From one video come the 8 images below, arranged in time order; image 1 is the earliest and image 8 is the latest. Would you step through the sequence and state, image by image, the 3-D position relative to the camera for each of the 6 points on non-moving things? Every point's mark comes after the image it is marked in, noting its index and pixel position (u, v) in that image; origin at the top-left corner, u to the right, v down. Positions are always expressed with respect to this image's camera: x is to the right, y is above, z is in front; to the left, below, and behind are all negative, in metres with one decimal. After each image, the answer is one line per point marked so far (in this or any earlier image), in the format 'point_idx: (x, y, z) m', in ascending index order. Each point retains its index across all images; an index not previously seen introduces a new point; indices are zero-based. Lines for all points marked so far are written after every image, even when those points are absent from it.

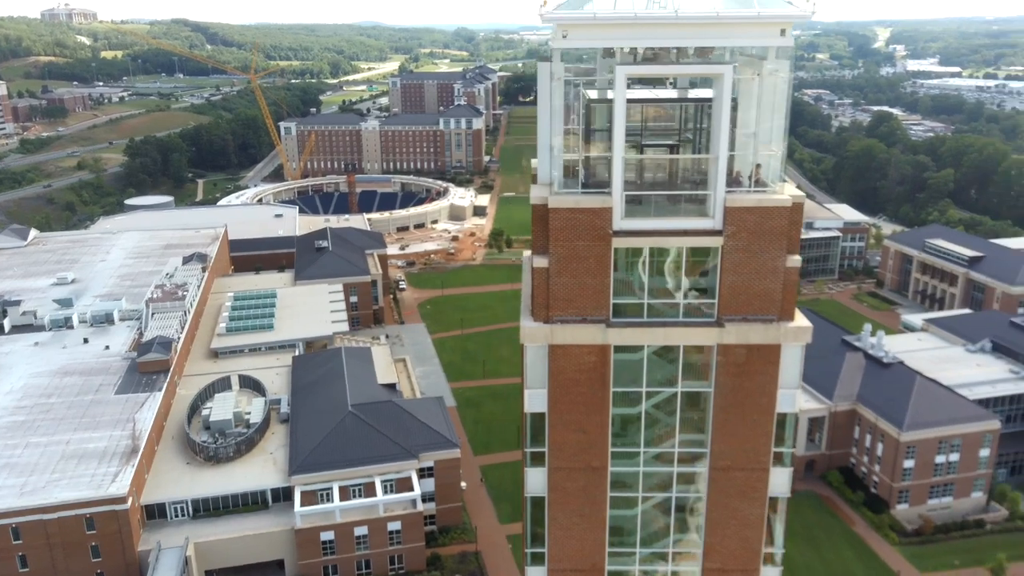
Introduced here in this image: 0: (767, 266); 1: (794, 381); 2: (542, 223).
0: (+3.4, +0.3, +11.4) m
1: (+3.9, -1.3, +11.9) m
2: (+0.4, +0.9, +11.6) m
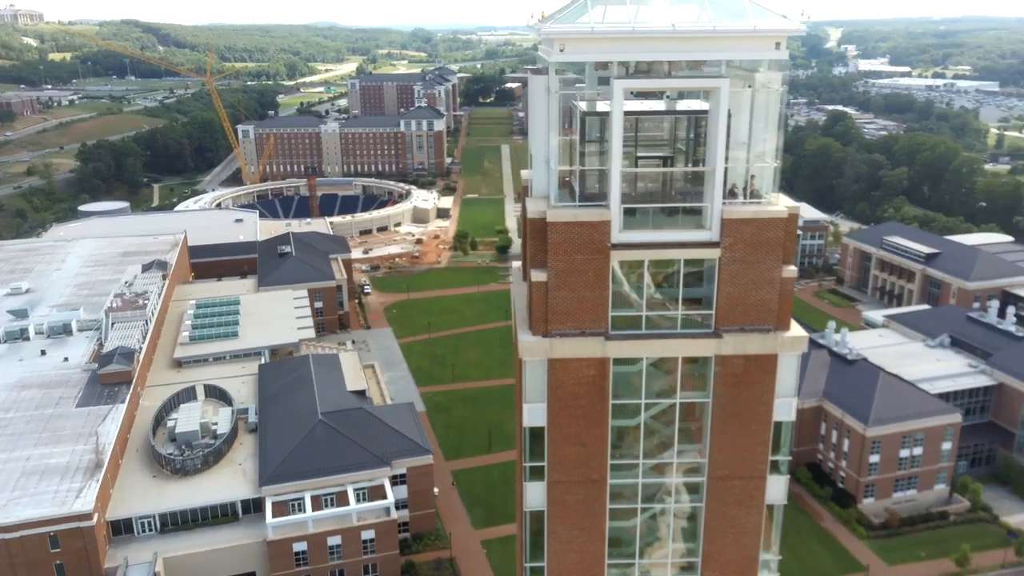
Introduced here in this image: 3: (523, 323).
0: (+3.4, +0.1, +11.5) m
1: (+3.9, -1.4, +12.0) m
2: (+0.4, +0.7, +11.6) m
3: (+0.2, -0.5, +12.2) m
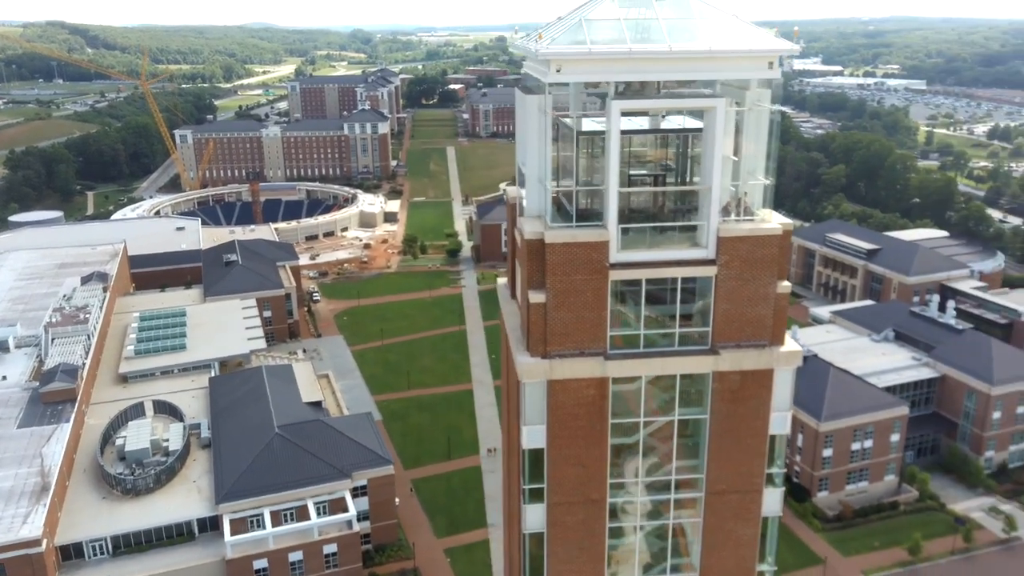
0: (+3.3, -0.1, +11.6) m
1: (+3.9, -1.7, +12.2) m
2: (+0.3, +0.4, +11.5) m
3: (+0.1, -0.8, +12.1) m
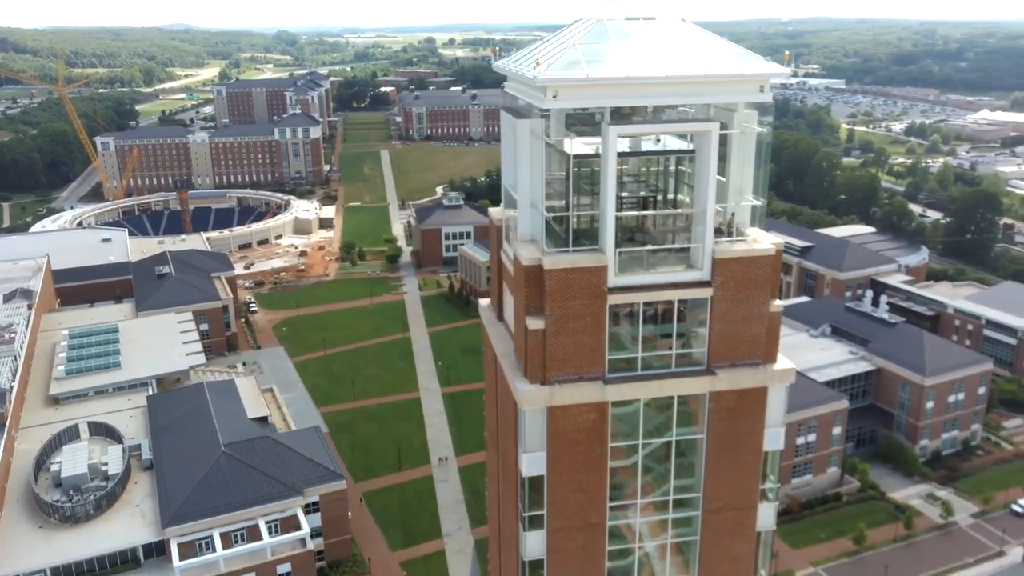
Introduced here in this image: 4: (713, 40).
0: (+3.3, -0.3, +11.7) m
1: (+3.8, -1.9, +12.3) m
2: (+0.3, +0.1, +11.4) m
3: (0.0, -1.2, +11.9) m
4: (+2.8, +3.3, +11.6) m
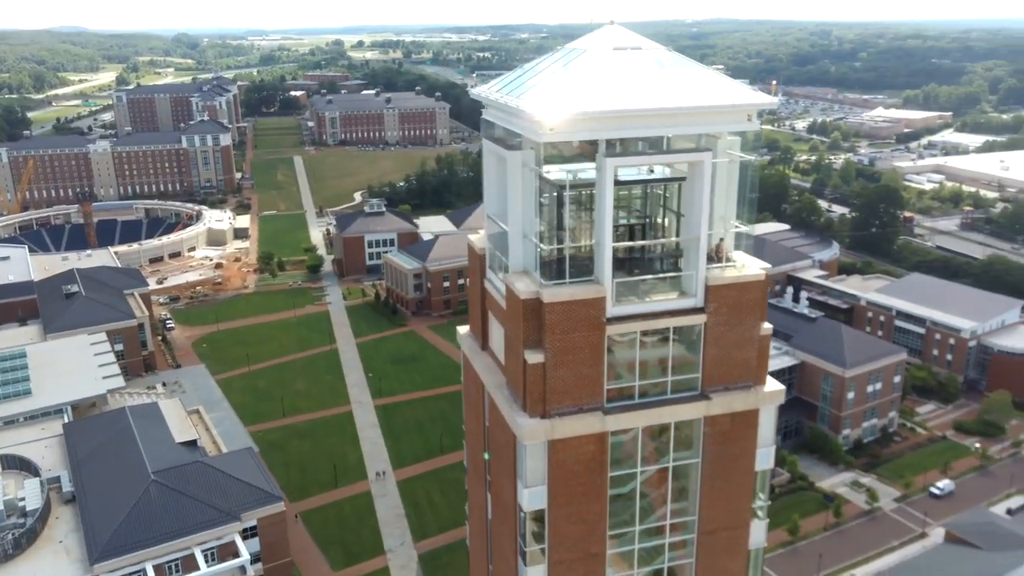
0: (+3.2, -0.7, +11.9) m
1: (+3.7, -2.2, +12.6) m
2: (+0.3, -0.4, +11.2) m
3: (0.0, -1.6, +11.8) m
4: (+2.6, +3.0, +11.7) m
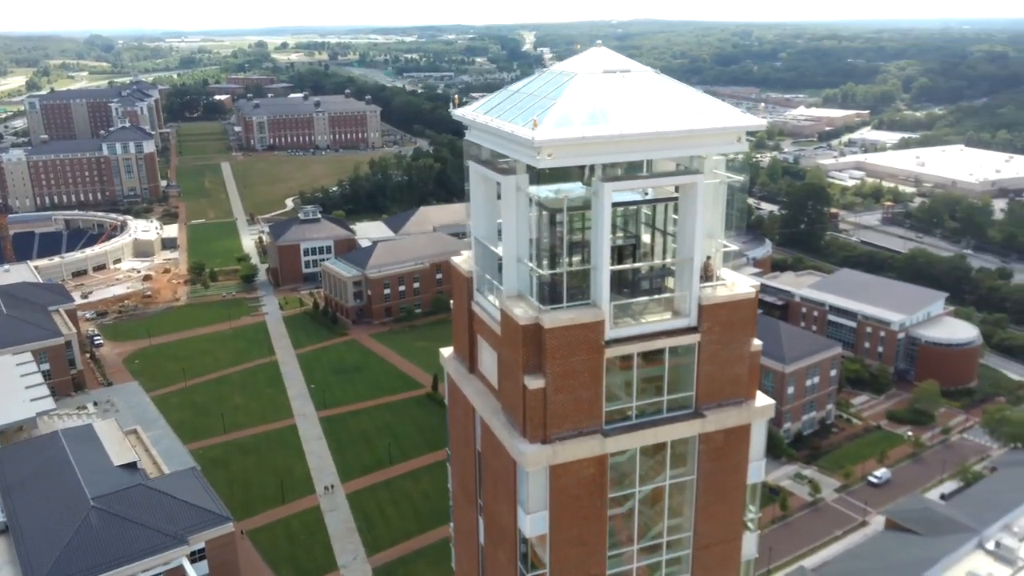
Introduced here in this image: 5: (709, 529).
0: (+3.1, -0.9, +12.0) m
1: (+3.6, -2.5, +12.7) m
2: (+0.3, -0.7, +11.1) m
3: (0.0, -1.9, +11.7) m
4: (+2.4, +2.7, +11.8) m
5: (+2.9, -3.5, +12.6) m
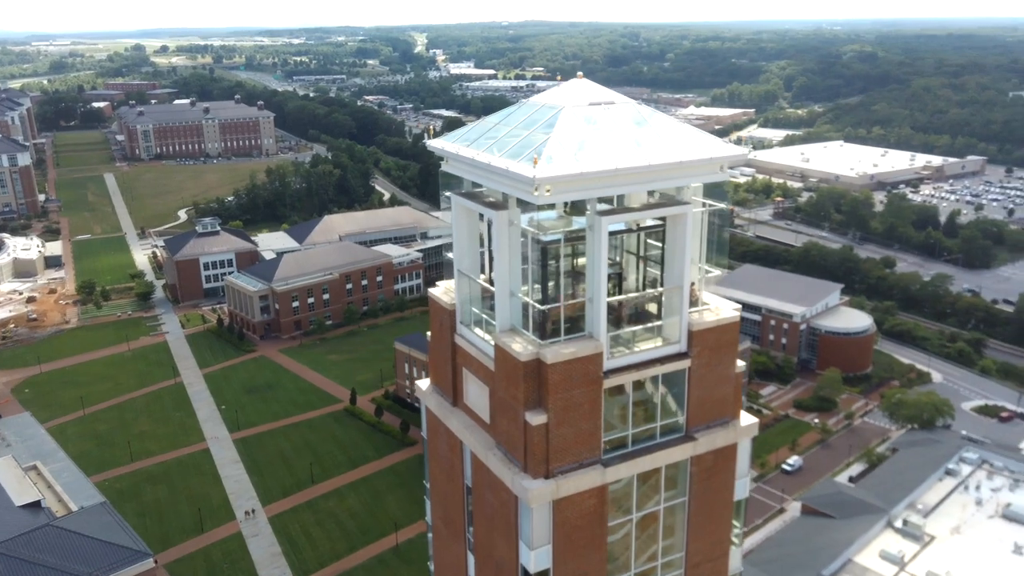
0: (+3.0, -1.3, +12.3) m
1: (+3.5, -2.8, +13.0) m
2: (+0.3, -1.1, +11.0) m
3: (0.0, -2.4, +11.5) m
4: (+2.2, +2.3, +12.0) m
5: (+2.8, -3.9, +12.8) m
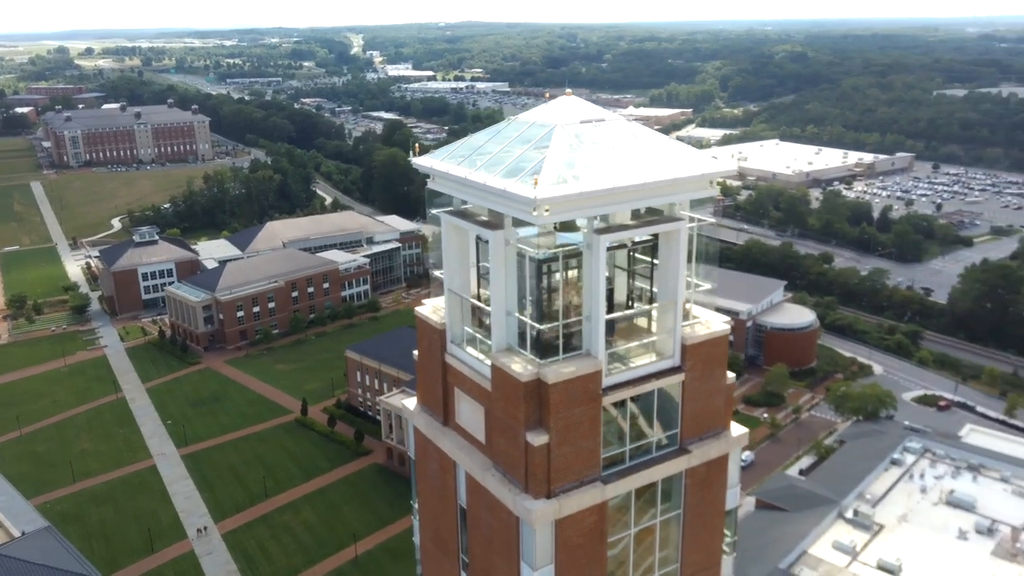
0: (+2.9, -1.4, +12.4) m
1: (+3.4, -2.9, +13.2) m
2: (+0.3, -1.4, +10.9) m
3: (-0.1, -2.6, +11.4) m
4: (+2.1, +2.1, +12.0) m
5: (+2.7, -4.1, +12.9) m
